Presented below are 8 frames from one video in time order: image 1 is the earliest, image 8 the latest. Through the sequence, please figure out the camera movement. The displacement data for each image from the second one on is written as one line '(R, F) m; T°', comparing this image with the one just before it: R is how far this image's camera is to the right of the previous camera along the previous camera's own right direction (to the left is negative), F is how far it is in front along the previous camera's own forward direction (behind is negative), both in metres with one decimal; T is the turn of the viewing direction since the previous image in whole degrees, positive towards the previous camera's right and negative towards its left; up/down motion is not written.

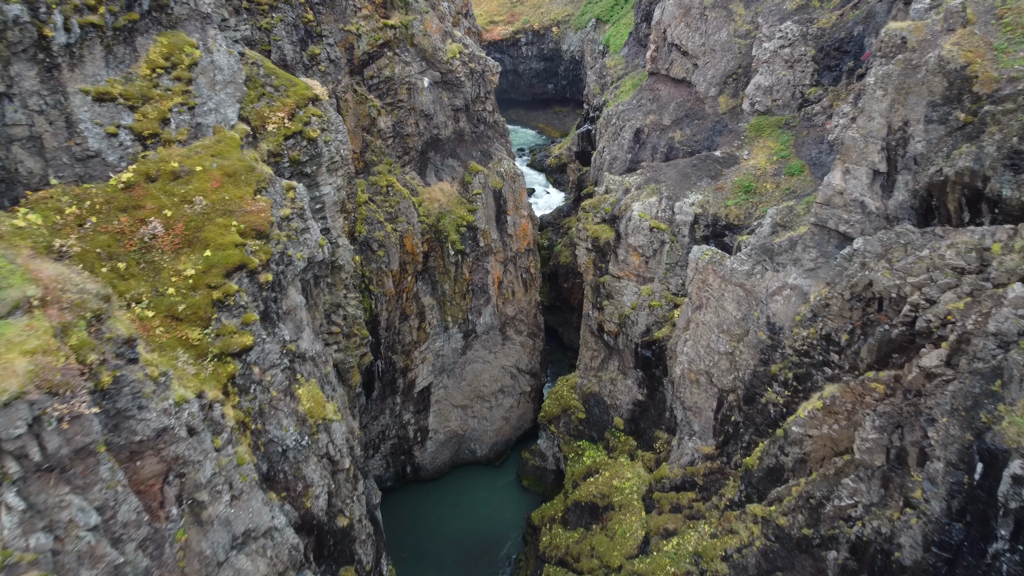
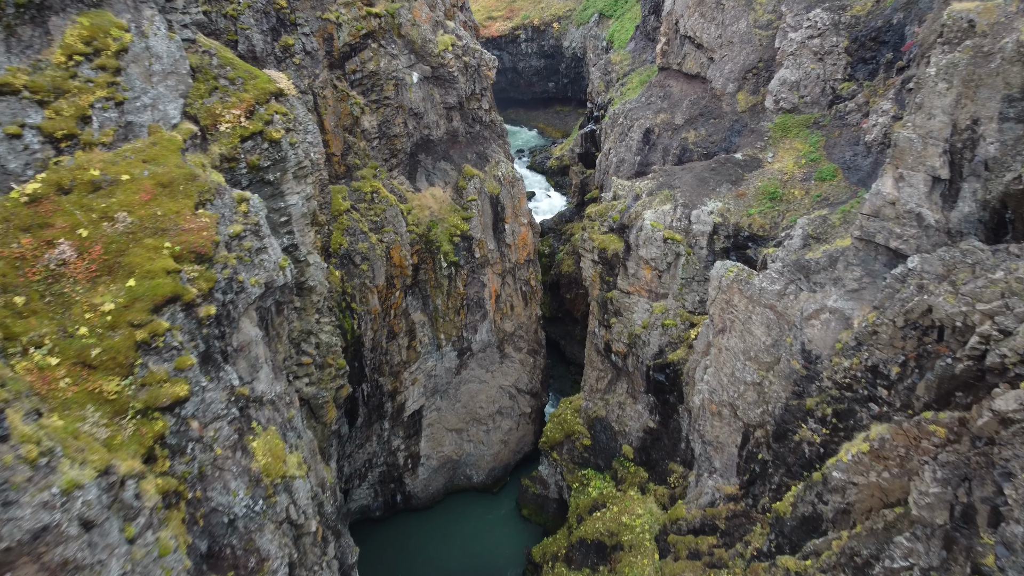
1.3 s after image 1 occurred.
(0.0, +2.1) m; 0°
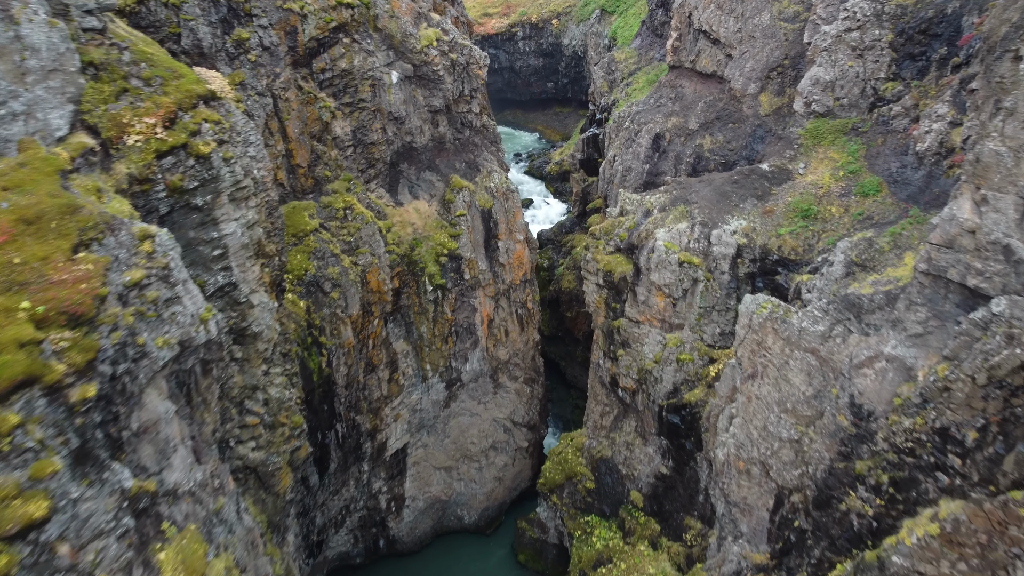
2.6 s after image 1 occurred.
(+0.2, +2.5) m; 0°
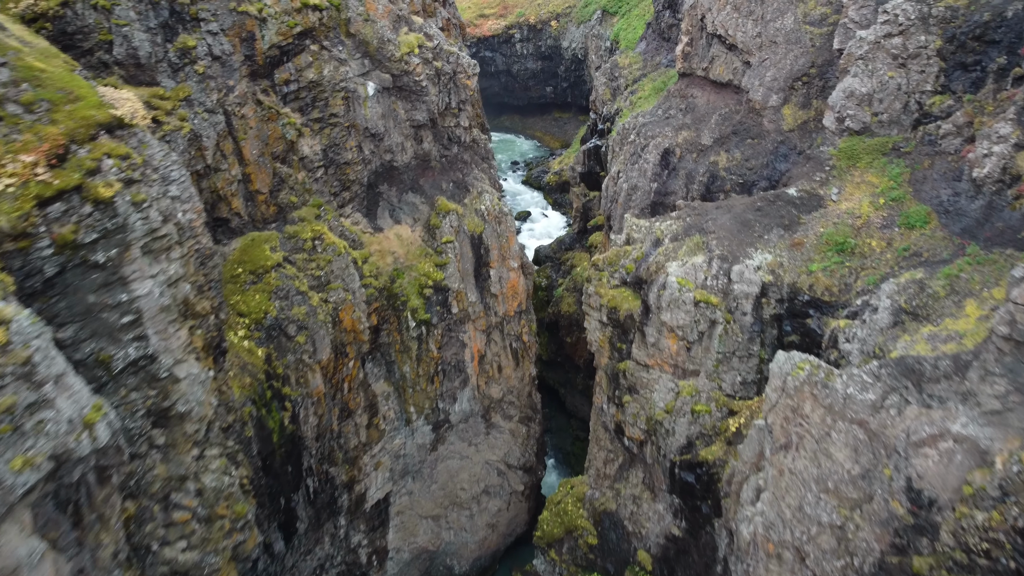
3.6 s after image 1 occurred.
(+0.2, +2.1) m; 0°
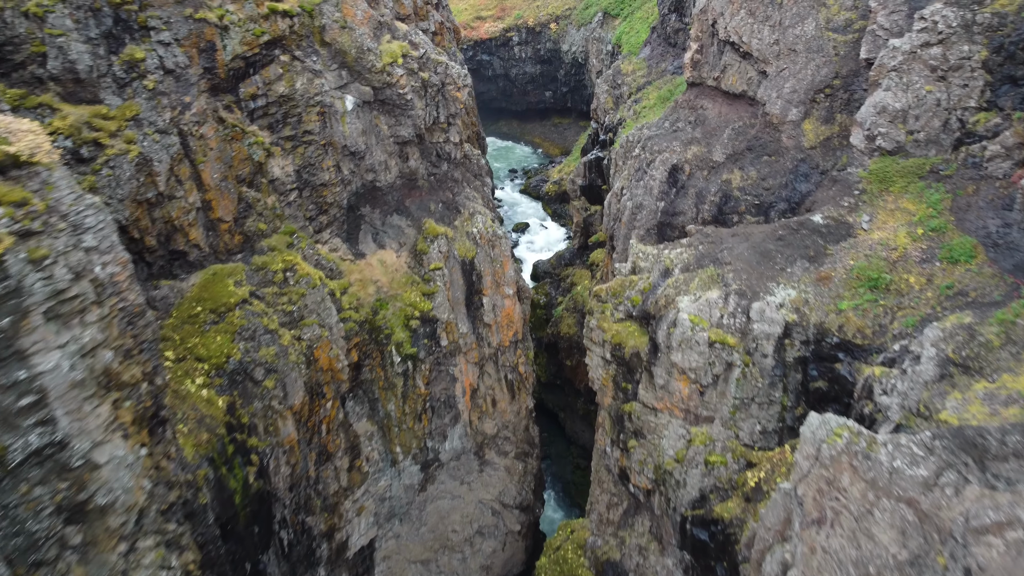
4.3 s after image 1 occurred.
(+0.1, +1.5) m; 0°
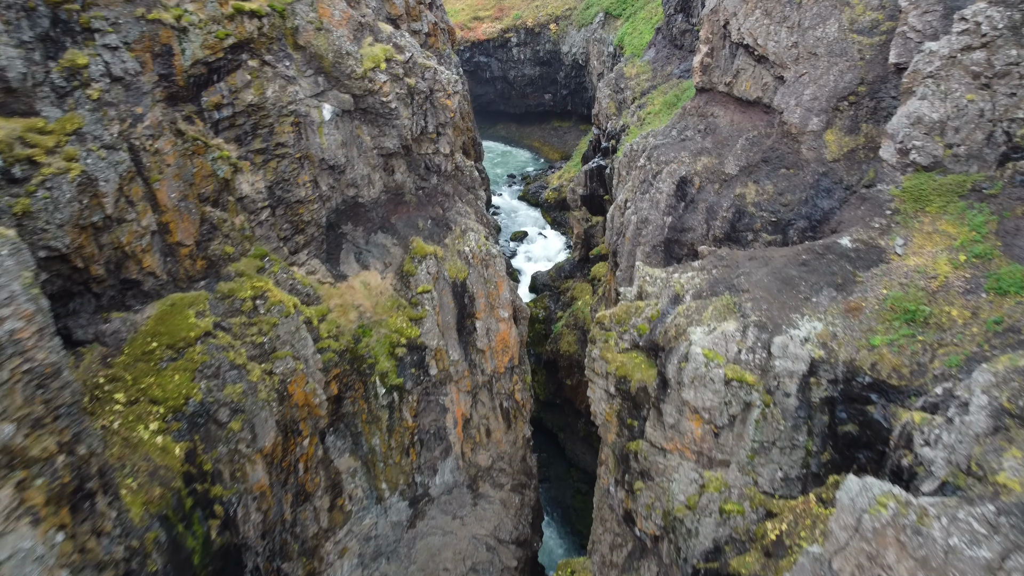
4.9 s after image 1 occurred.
(+0.1, +1.3) m; 0°
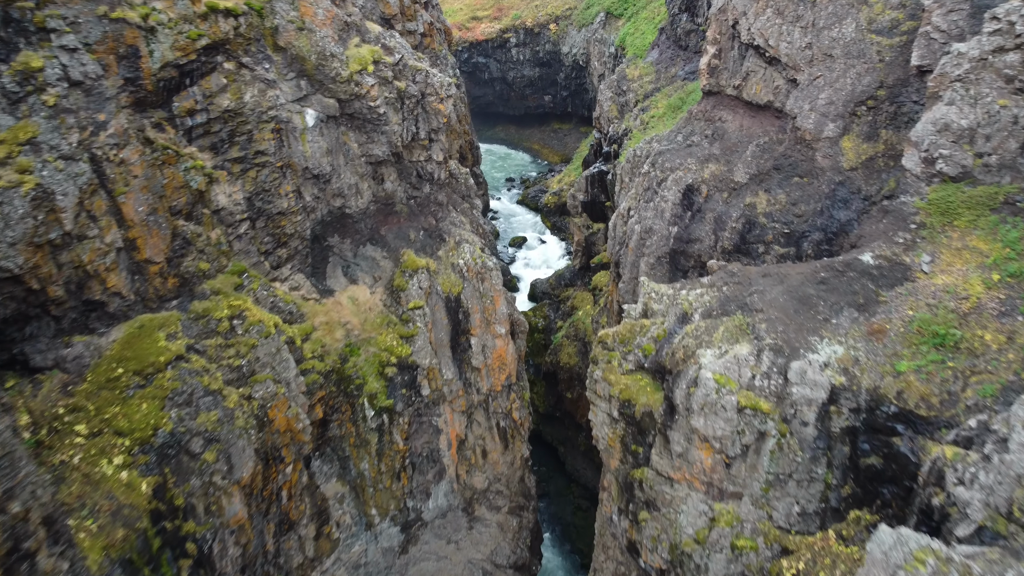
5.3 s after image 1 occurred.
(+0.1, +0.8) m; 0°
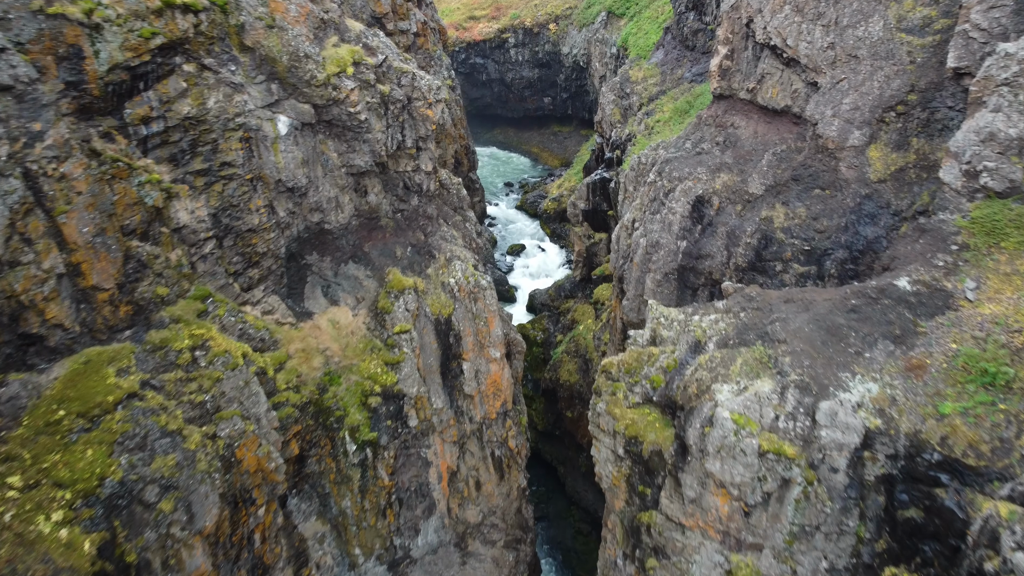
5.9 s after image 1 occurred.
(+0.1, +1.2) m; 0°
